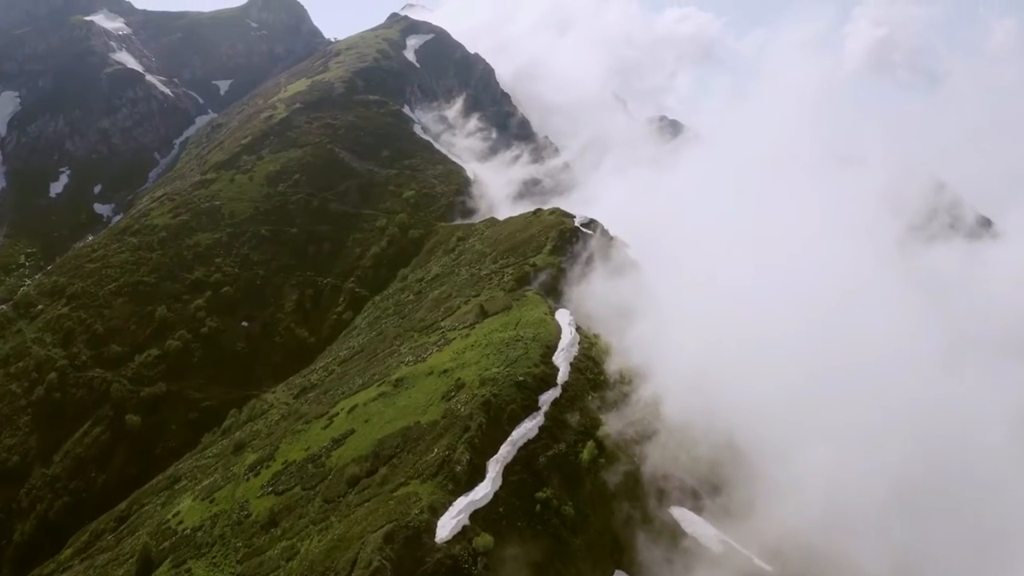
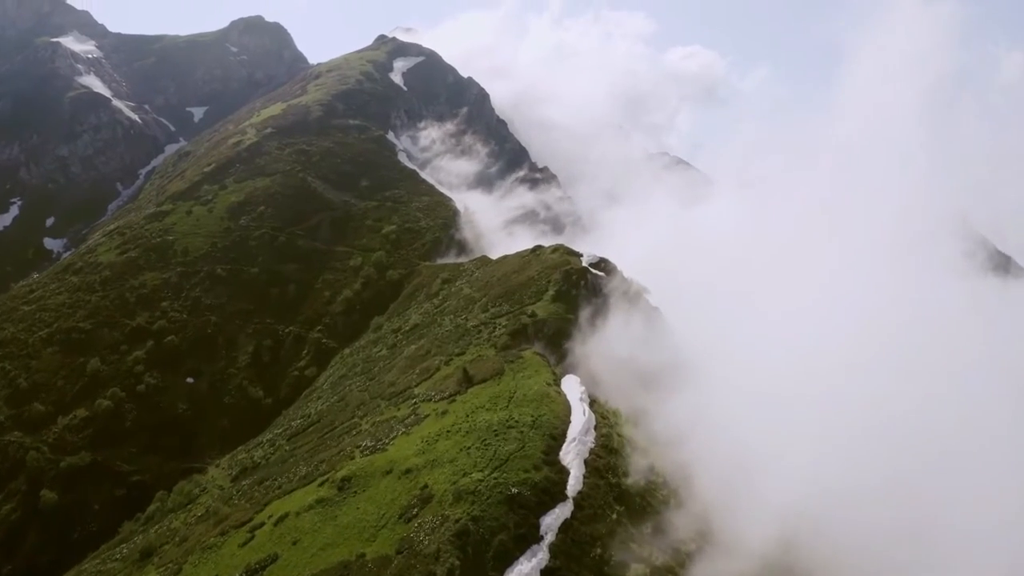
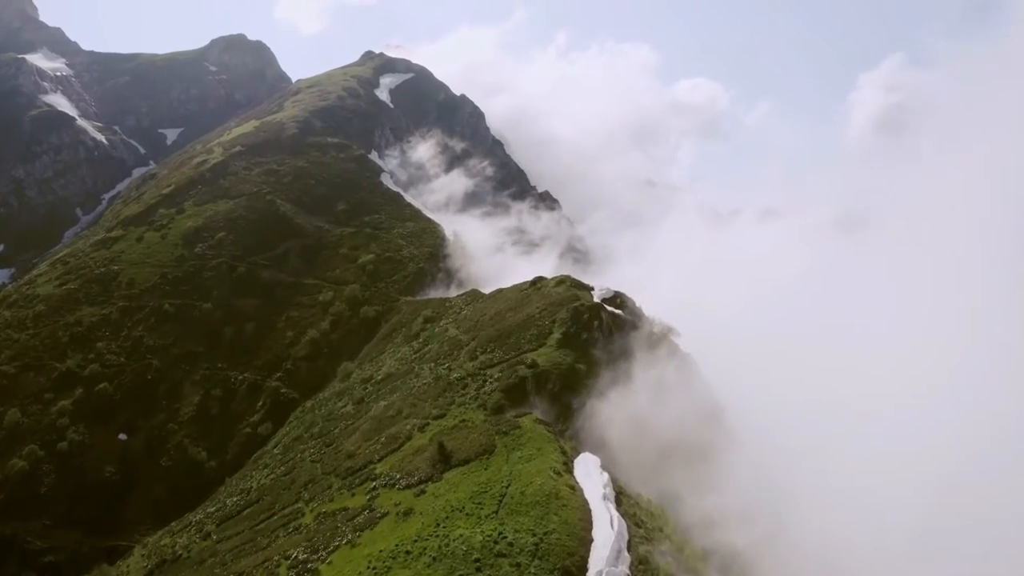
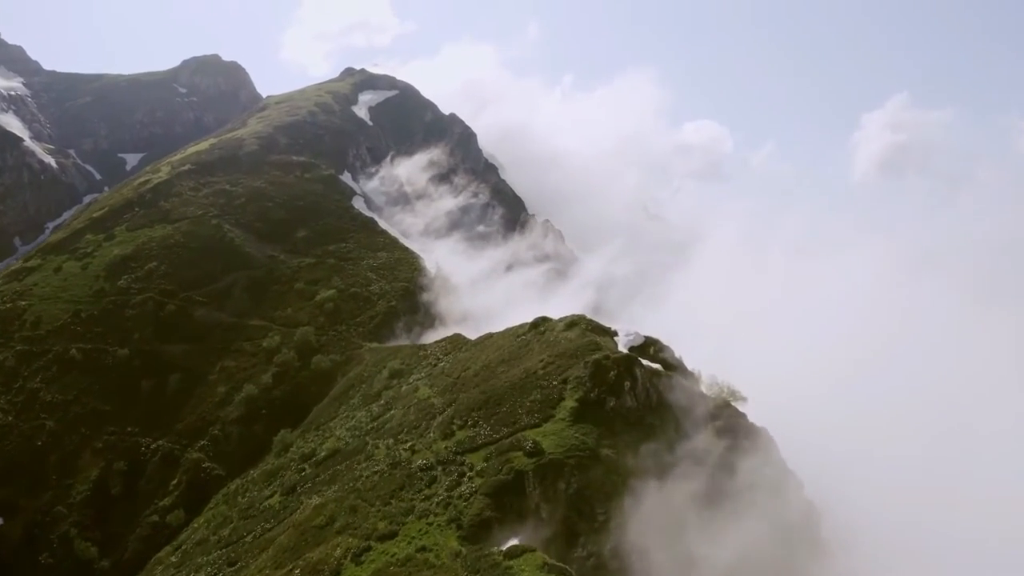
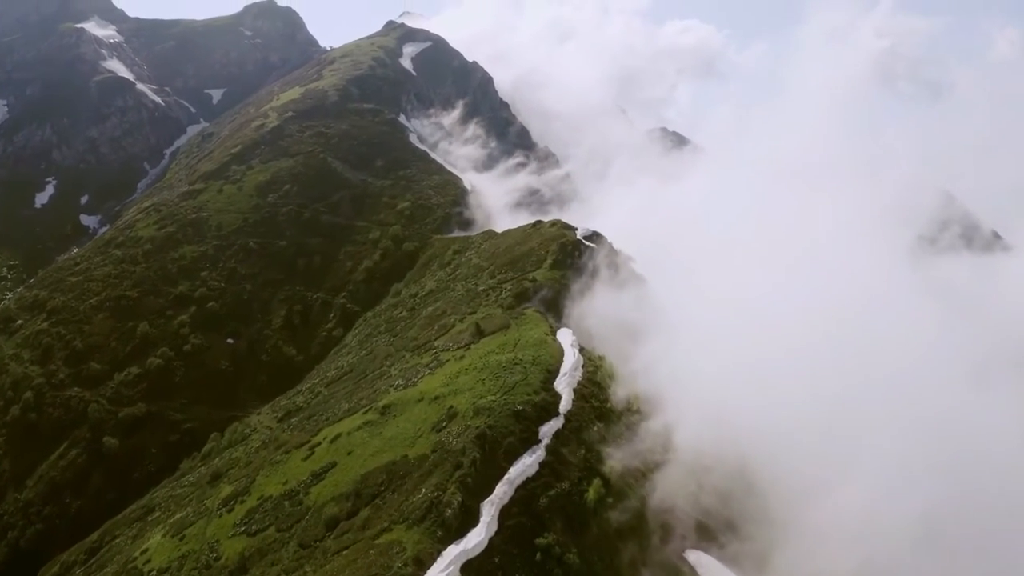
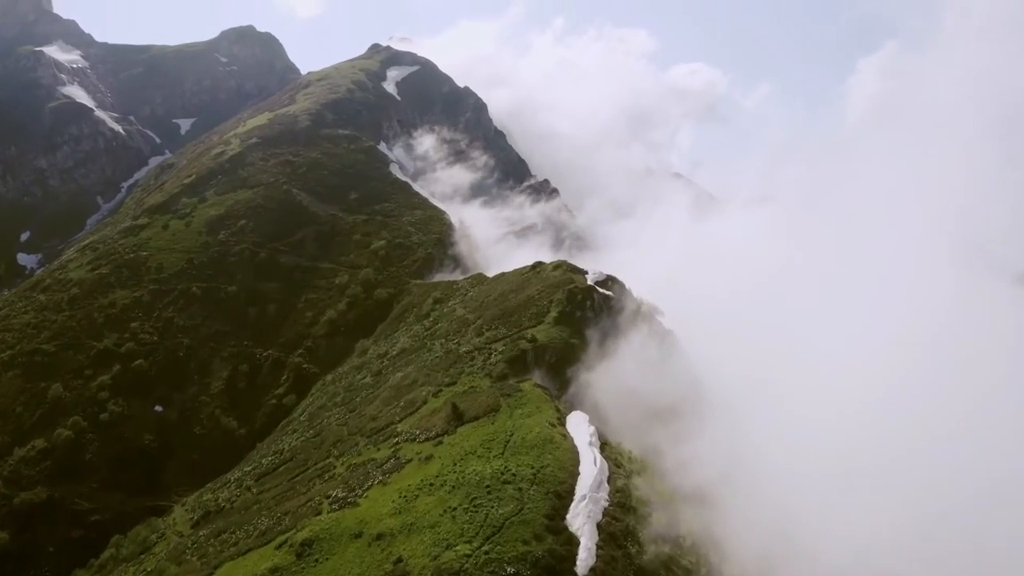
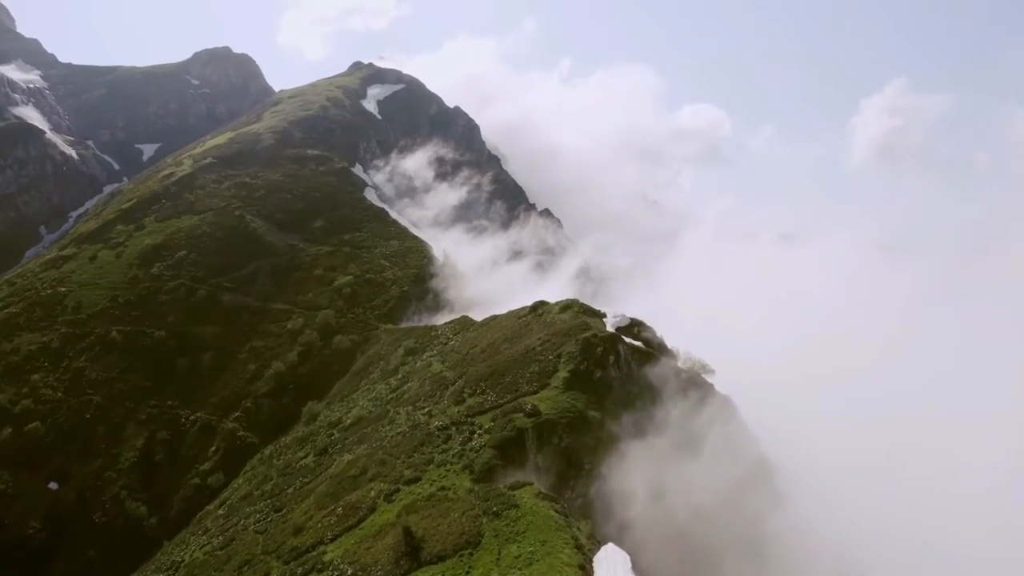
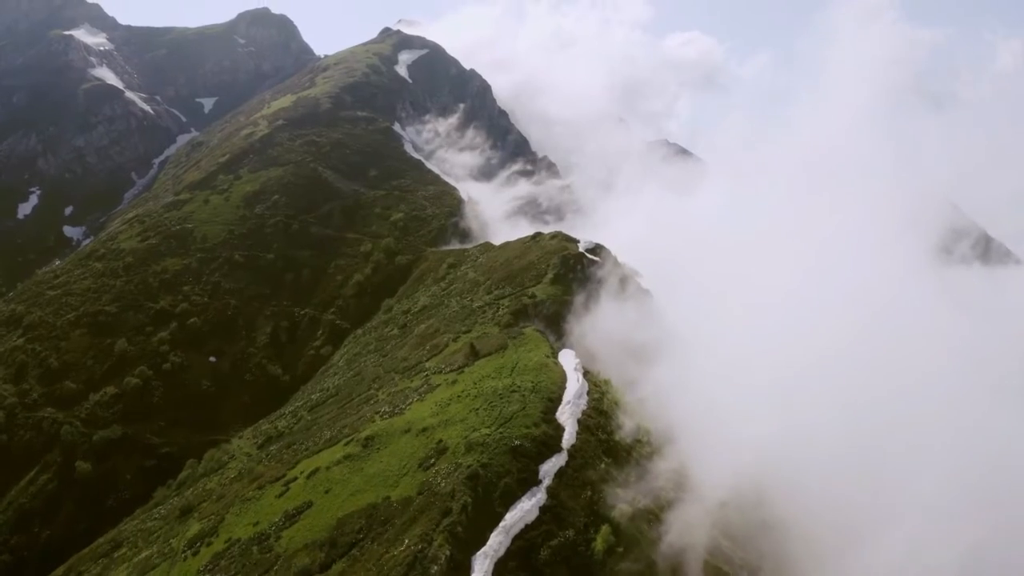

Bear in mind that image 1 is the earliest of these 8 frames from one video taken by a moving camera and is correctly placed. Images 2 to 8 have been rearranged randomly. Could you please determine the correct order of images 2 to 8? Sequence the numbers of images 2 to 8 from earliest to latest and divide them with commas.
5, 8, 2, 6, 3, 7, 4
